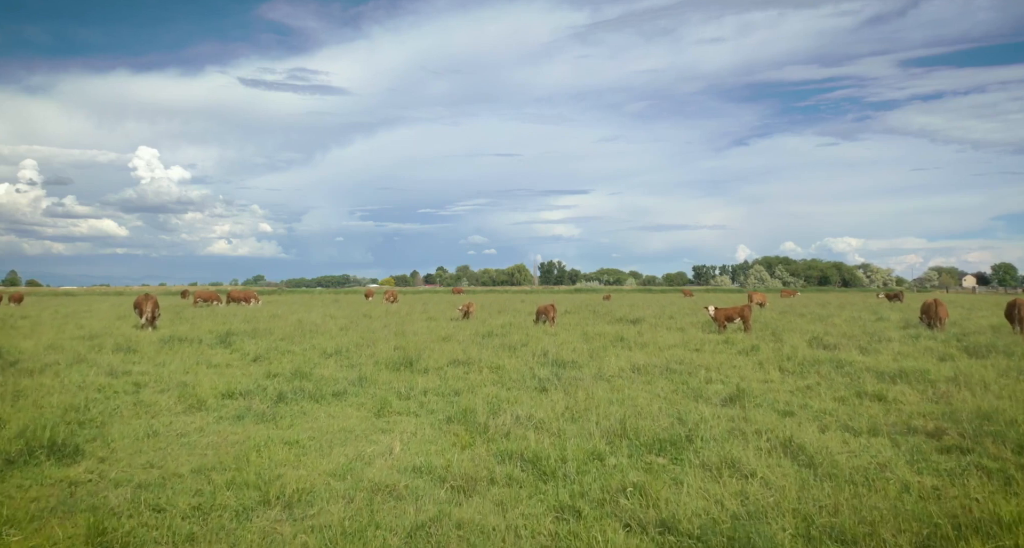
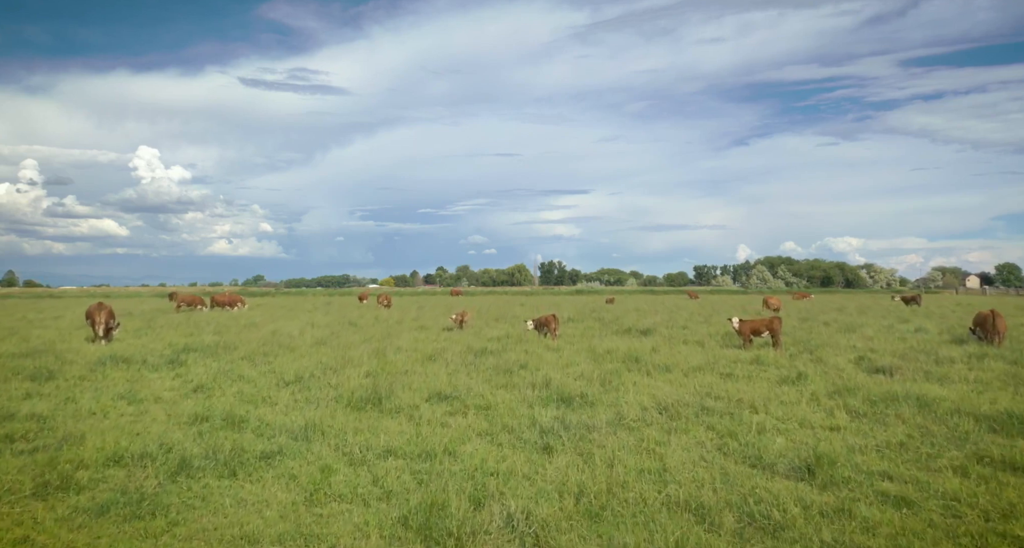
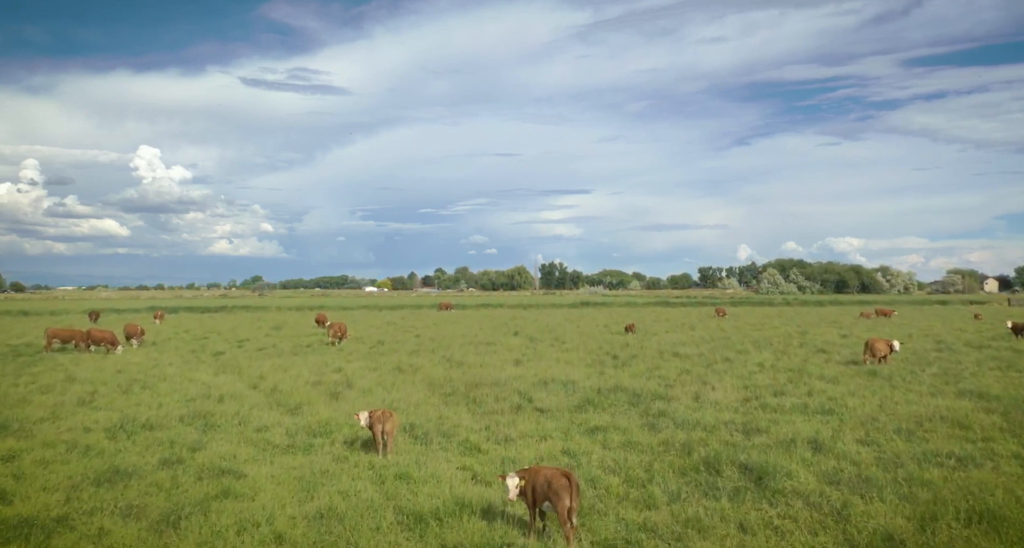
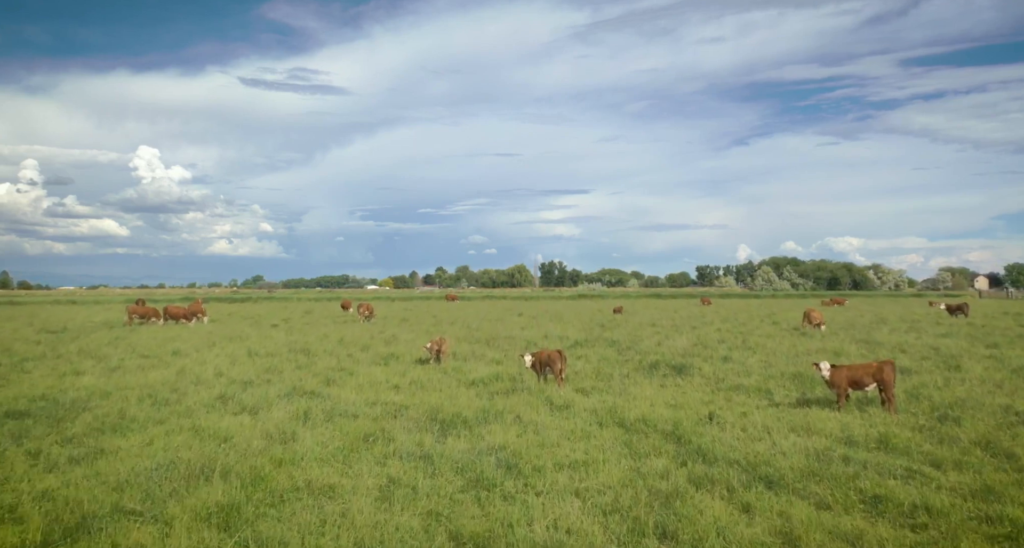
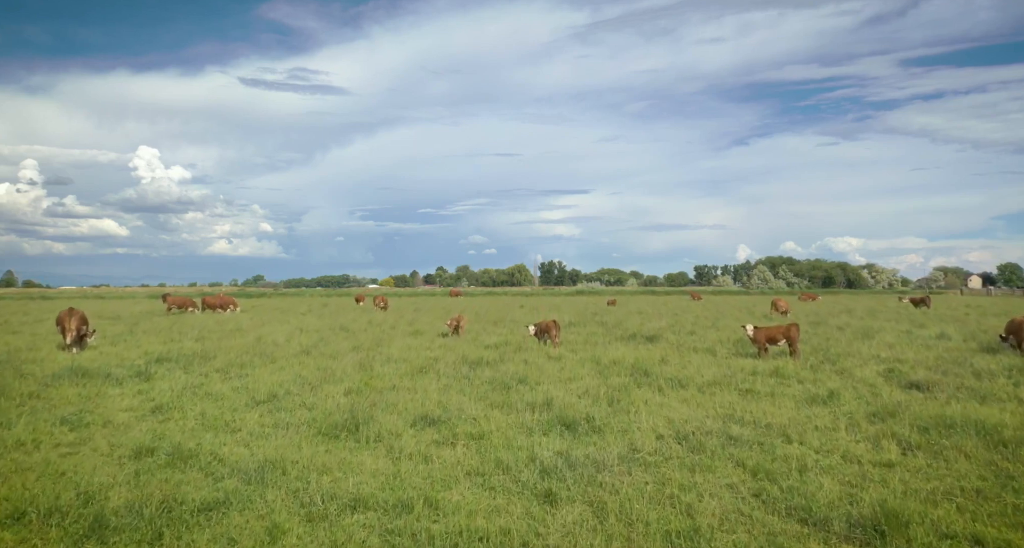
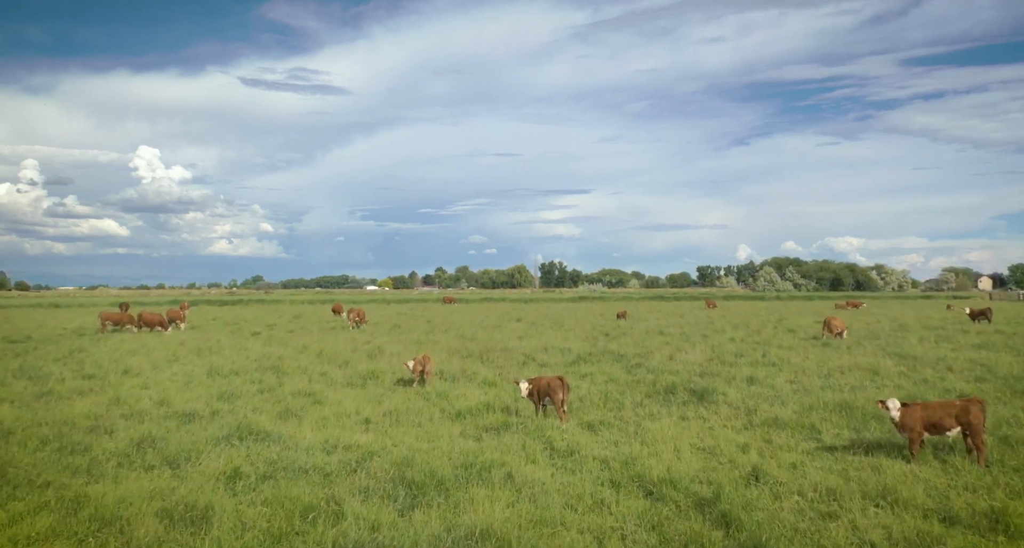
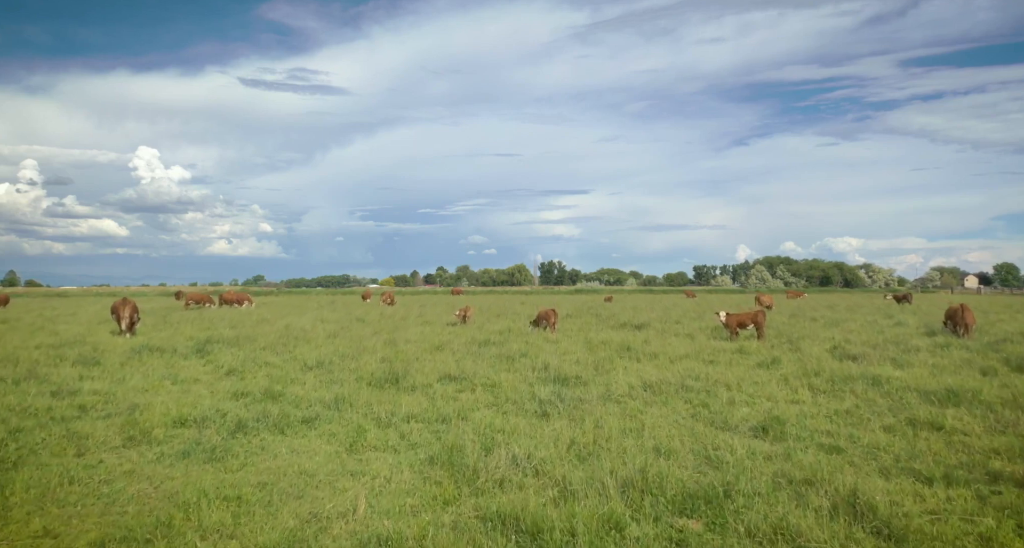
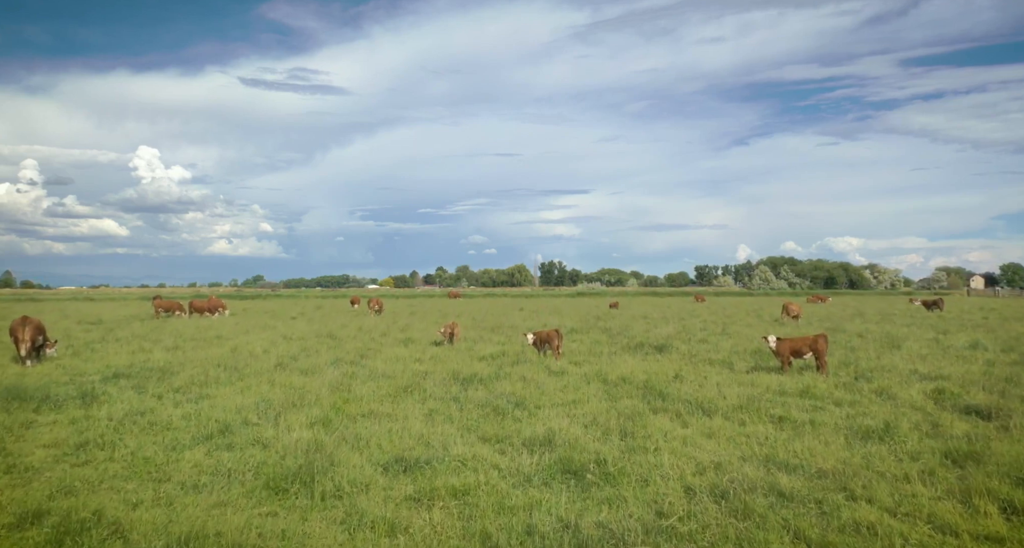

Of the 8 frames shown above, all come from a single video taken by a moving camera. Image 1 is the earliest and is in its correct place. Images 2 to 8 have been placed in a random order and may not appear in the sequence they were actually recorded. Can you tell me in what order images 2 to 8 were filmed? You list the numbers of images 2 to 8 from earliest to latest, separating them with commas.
7, 2, 5, 8, 4, 6, 3
